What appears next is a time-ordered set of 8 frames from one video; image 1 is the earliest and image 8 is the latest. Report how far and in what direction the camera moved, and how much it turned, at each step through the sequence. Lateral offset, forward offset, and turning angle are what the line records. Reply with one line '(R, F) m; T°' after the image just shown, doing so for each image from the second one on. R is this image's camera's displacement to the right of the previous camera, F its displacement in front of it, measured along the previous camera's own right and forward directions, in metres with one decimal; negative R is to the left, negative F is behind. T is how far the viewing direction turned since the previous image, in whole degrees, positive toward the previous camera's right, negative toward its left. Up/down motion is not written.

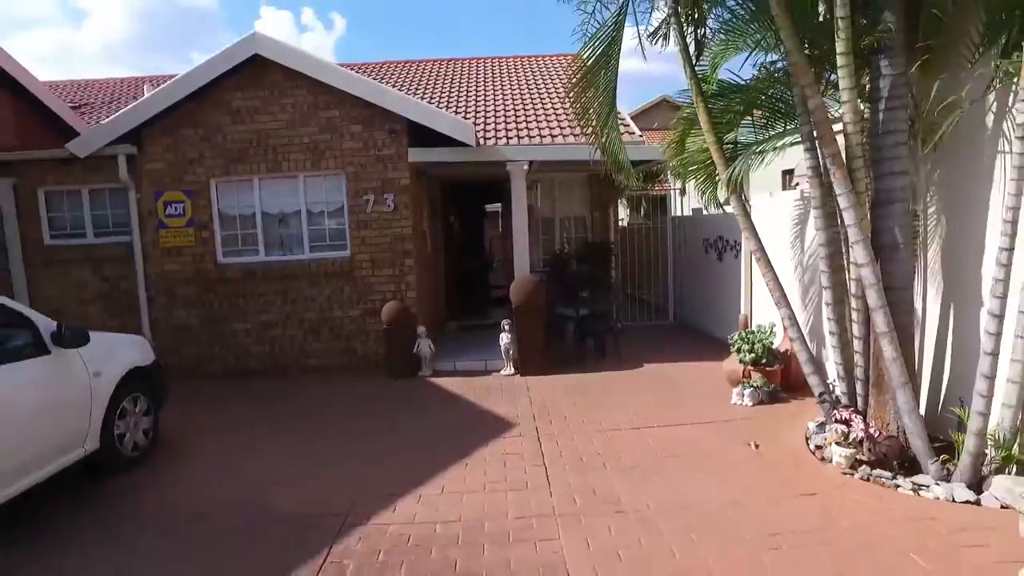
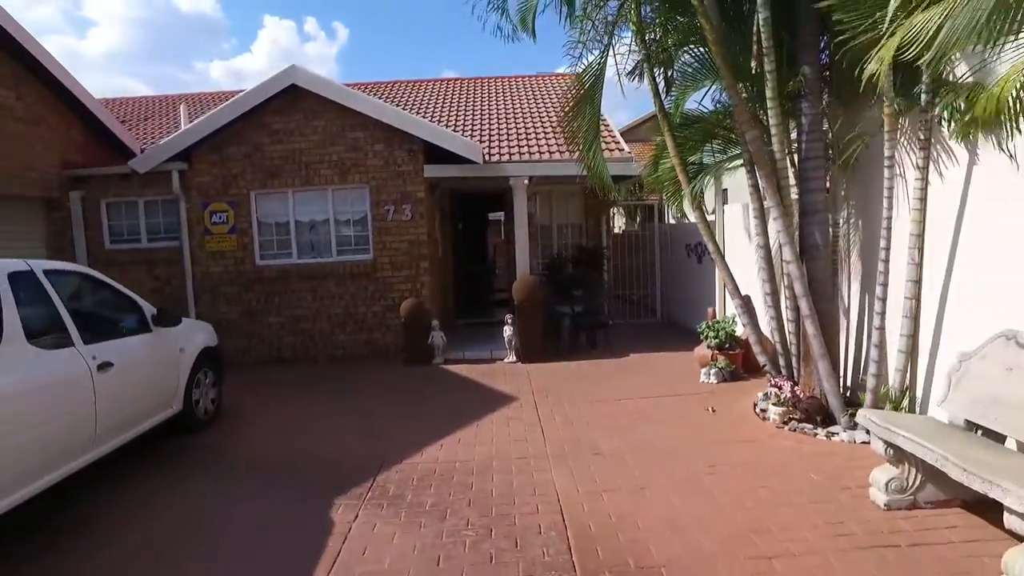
(0.0, -1.3) m; 0°
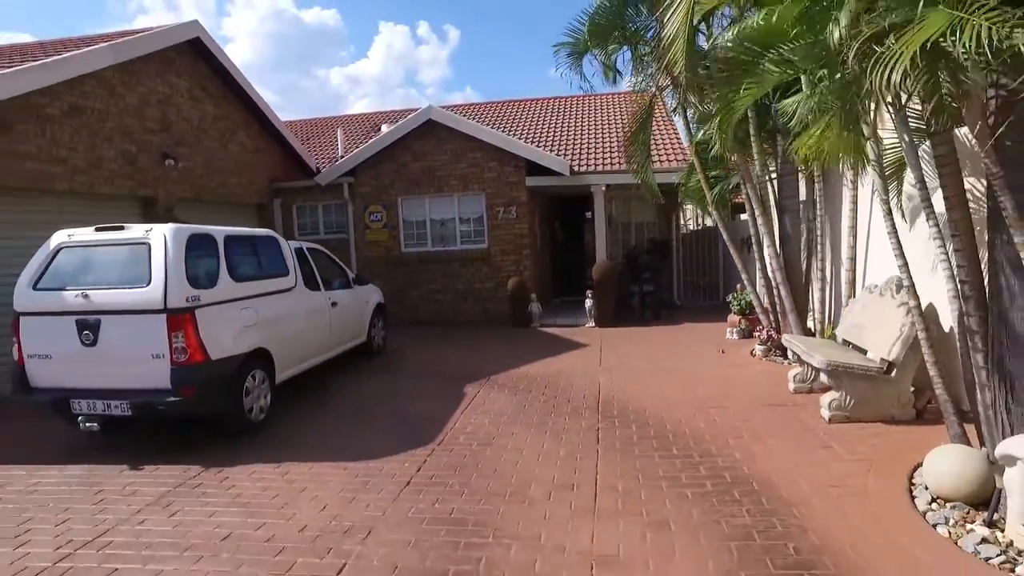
(+0.5, -3.2) m; -9°
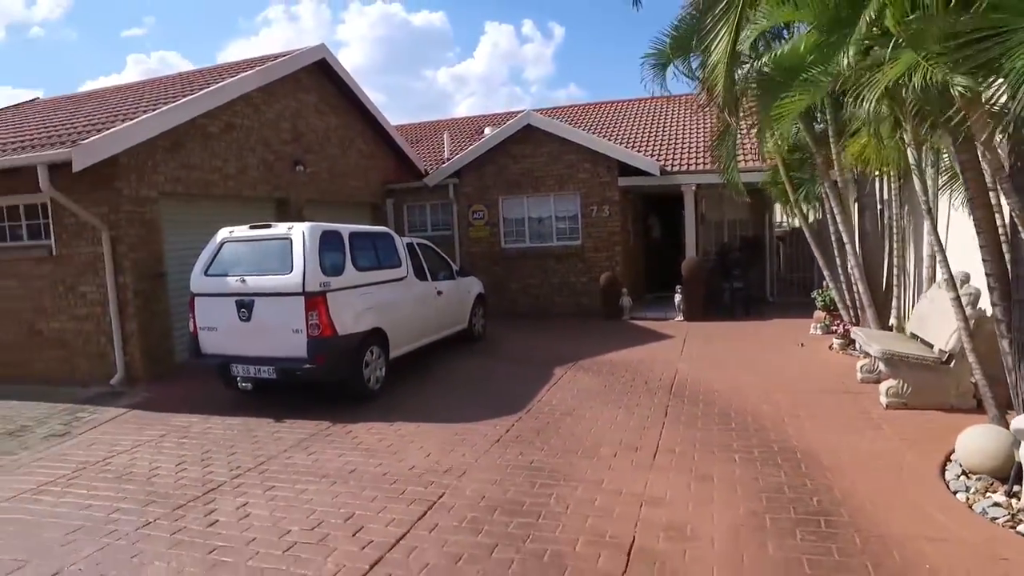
(+0.2, -0.9) m; -8°
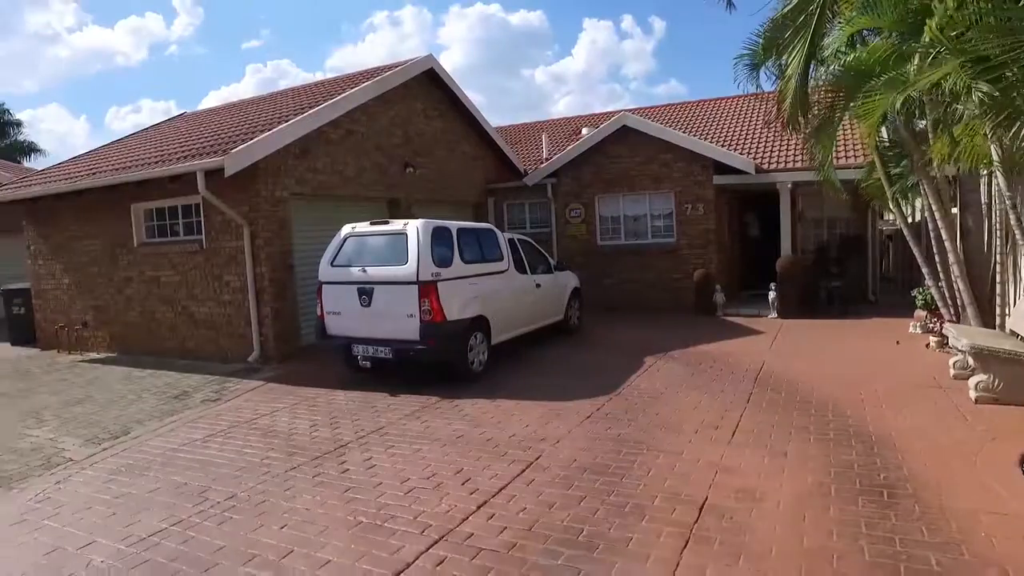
(+0.1, -0.6) m; -8°
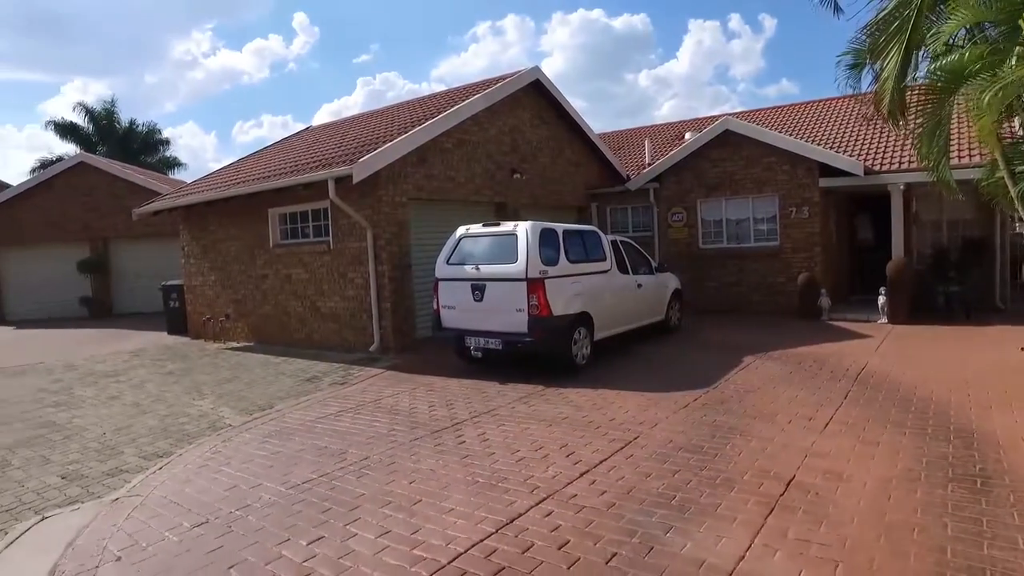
(0.0, -0.5) m; -8°
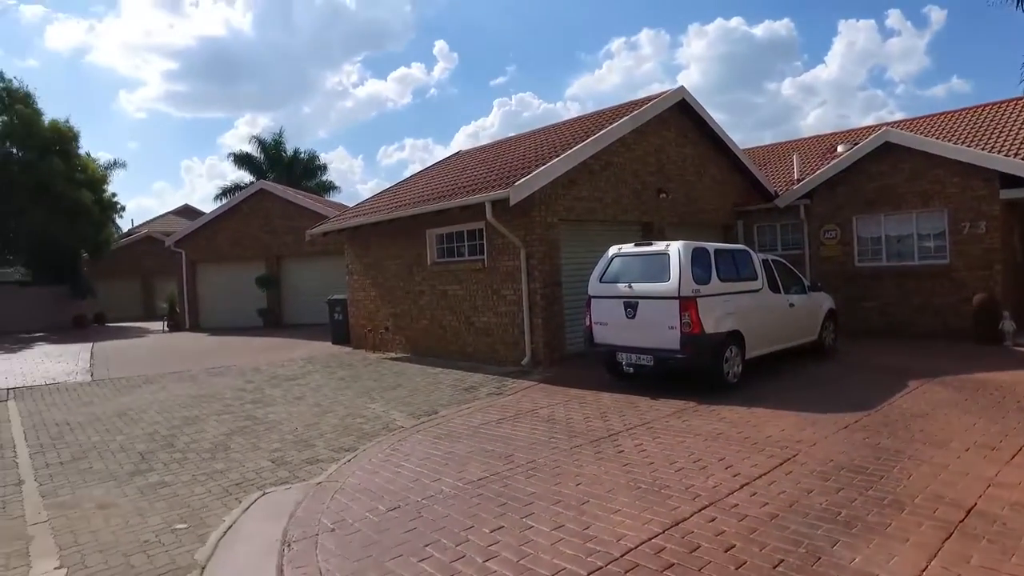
(-0.2, -0.4) m; -11°
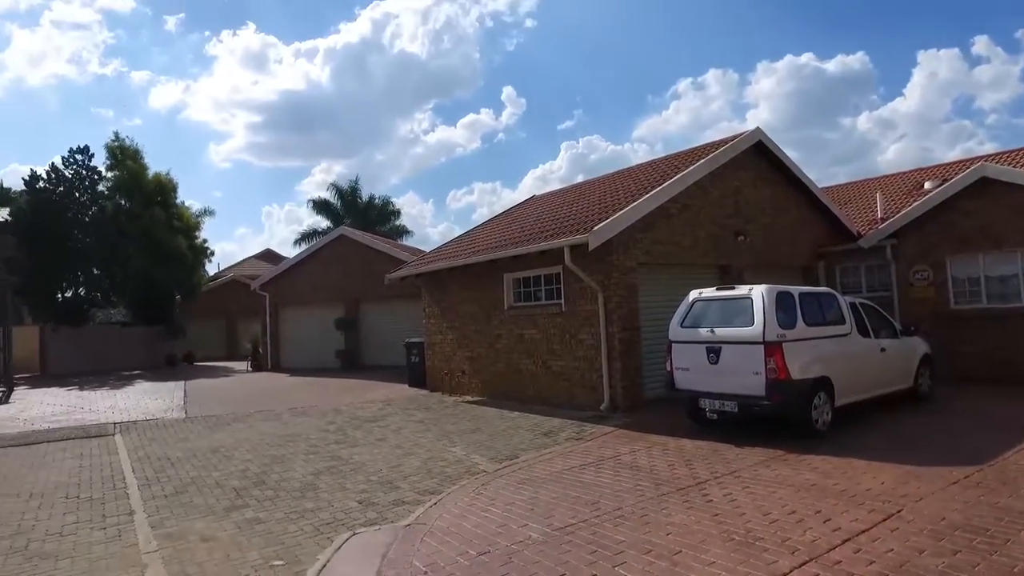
(-0.1, -0.1) m; -6°
